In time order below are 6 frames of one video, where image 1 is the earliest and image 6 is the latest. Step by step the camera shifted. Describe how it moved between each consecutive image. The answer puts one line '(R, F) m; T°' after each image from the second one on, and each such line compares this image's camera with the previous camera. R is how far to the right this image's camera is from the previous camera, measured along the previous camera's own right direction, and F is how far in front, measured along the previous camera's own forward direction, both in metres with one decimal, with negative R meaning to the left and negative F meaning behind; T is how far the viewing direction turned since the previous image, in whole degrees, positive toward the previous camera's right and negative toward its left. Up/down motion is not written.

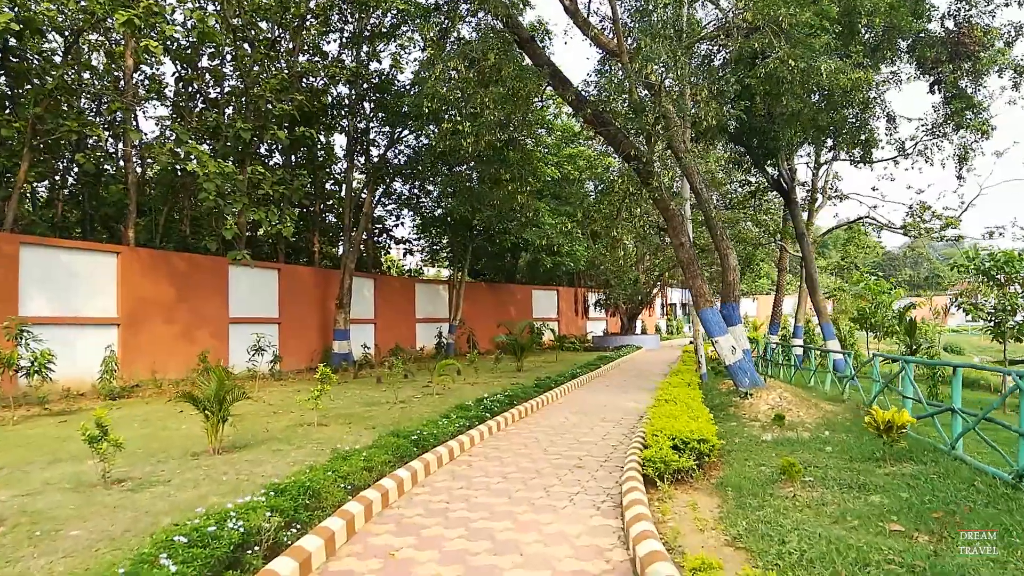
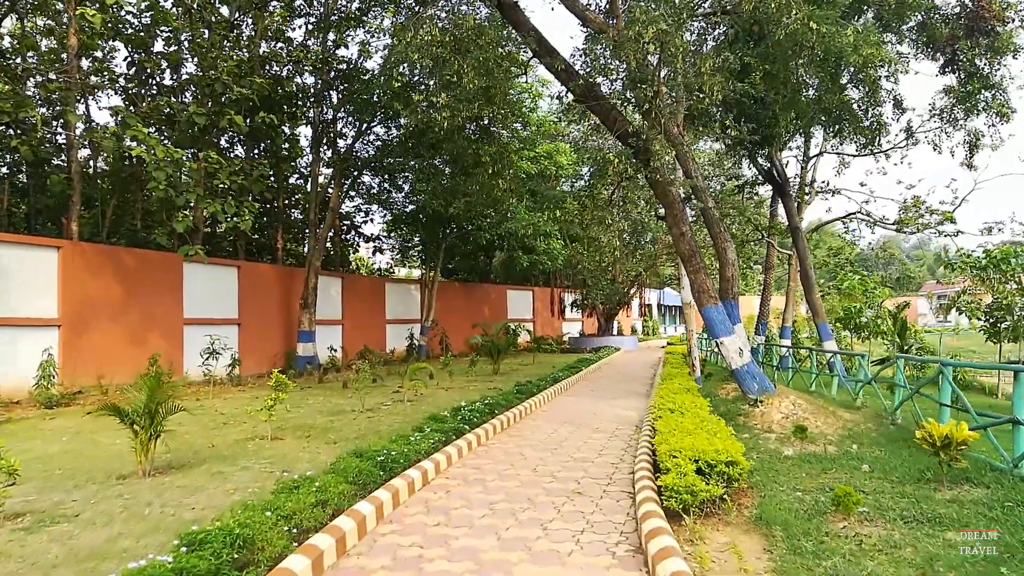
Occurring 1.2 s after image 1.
(-0.1, +0.7) m; +2°
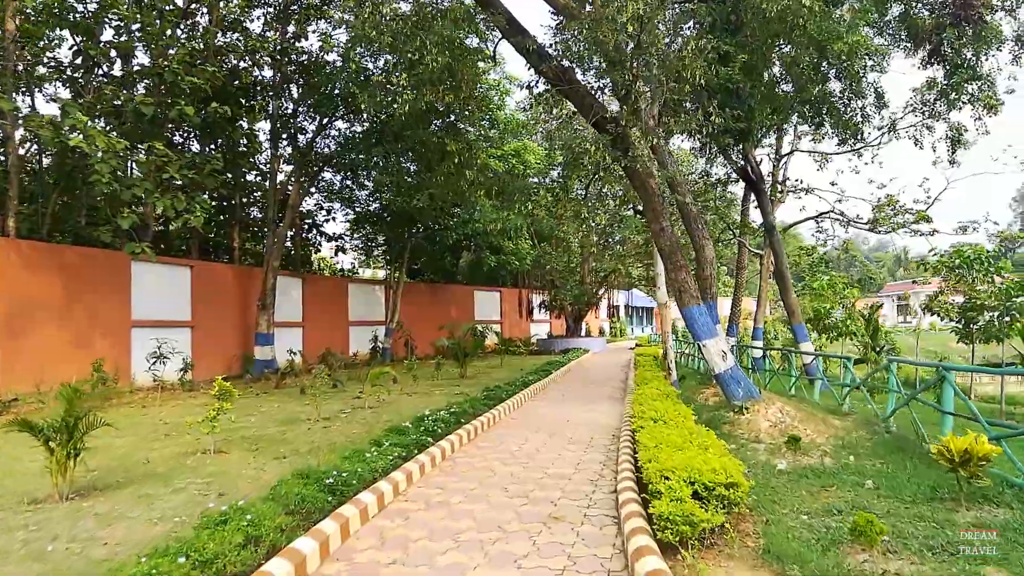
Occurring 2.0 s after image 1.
(0.0, +0.4) m; +3°
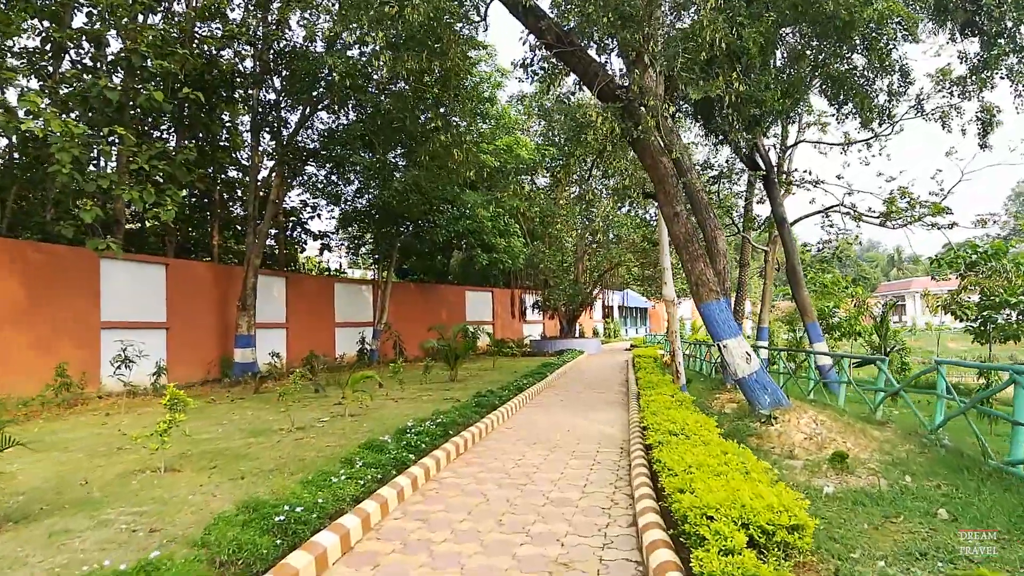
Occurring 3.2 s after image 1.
(0.0, +0.6) m; +1°
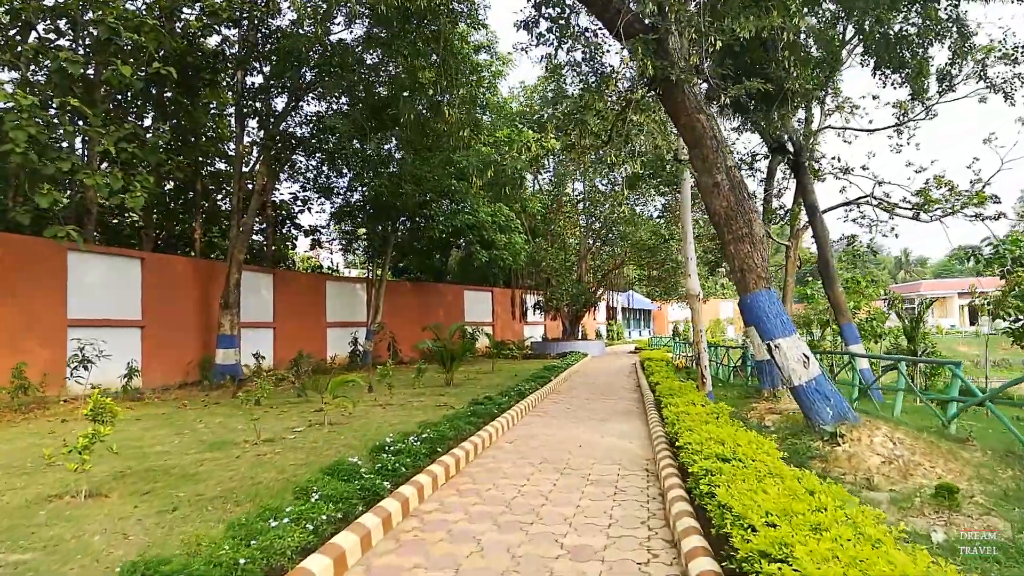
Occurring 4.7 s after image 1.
(0.0, +0.8) m; 0°
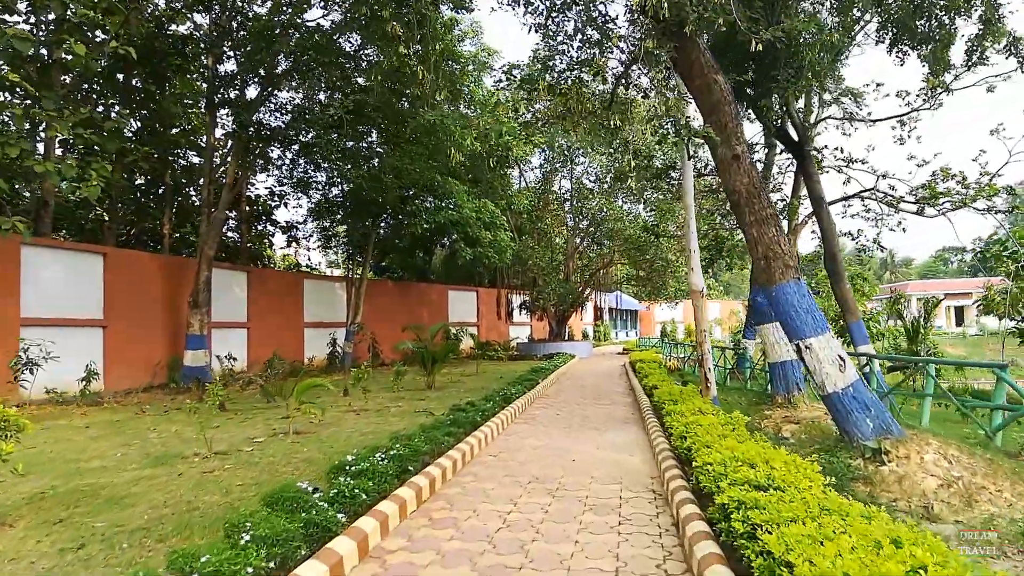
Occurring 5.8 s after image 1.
(0.0, +0.6) m; +1°
